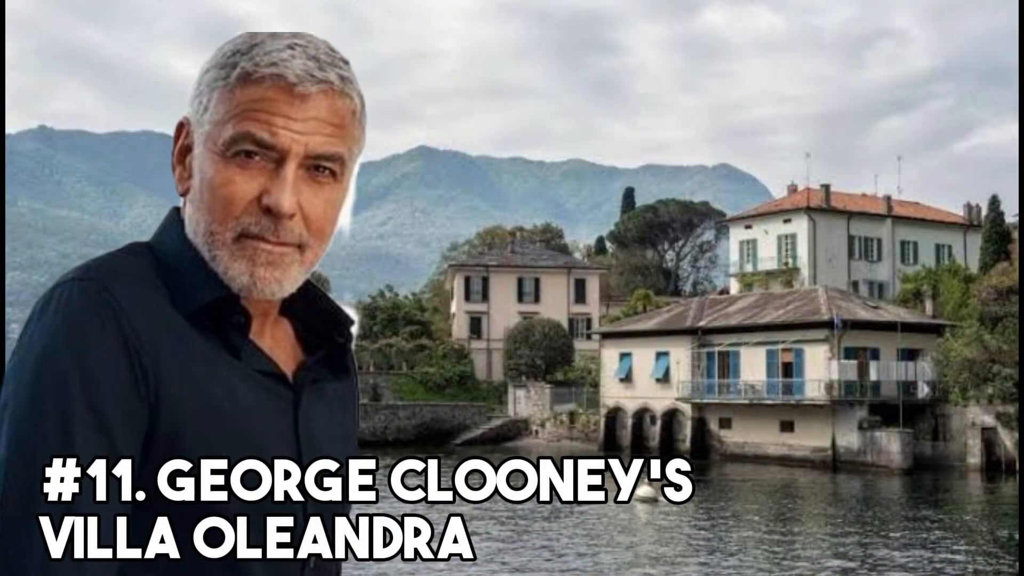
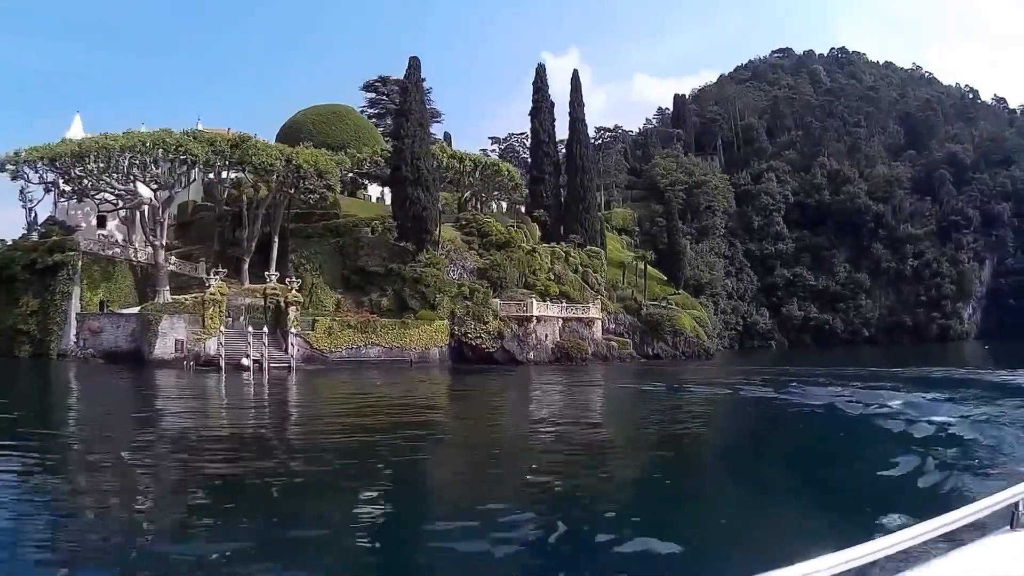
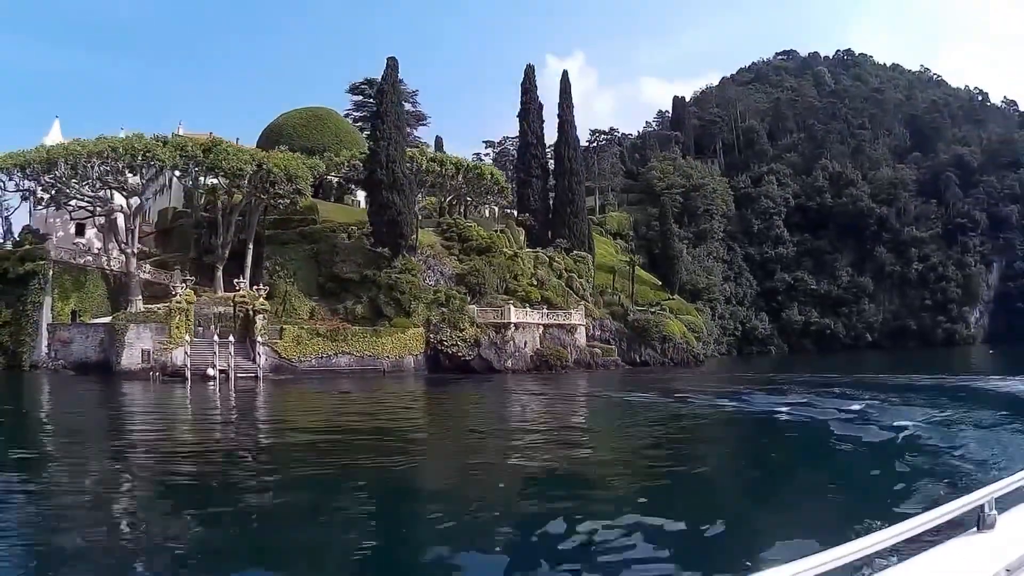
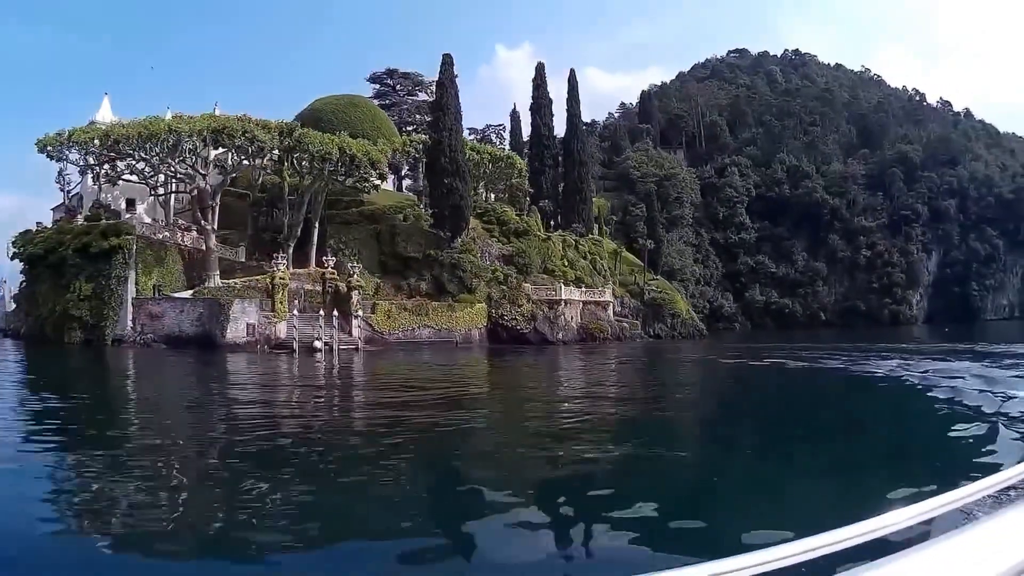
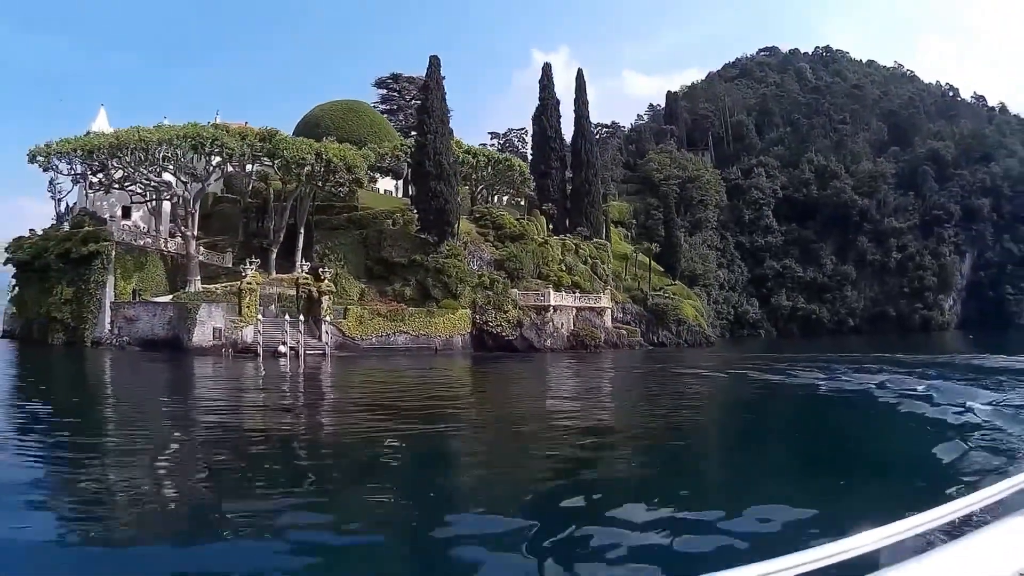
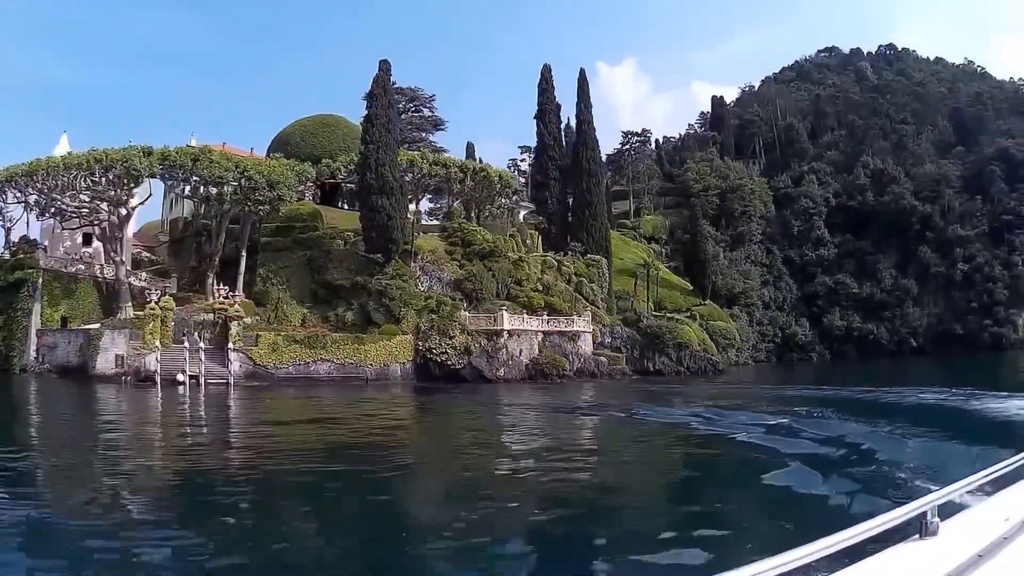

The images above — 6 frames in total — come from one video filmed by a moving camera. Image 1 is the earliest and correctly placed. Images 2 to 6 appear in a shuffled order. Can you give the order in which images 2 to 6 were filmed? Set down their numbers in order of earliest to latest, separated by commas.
6, 3, 2, 5, 4
